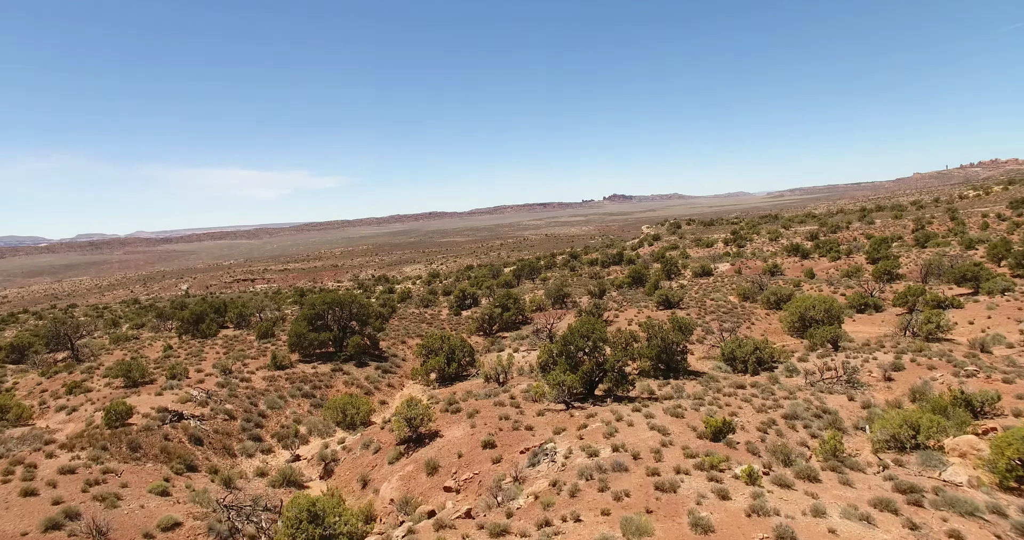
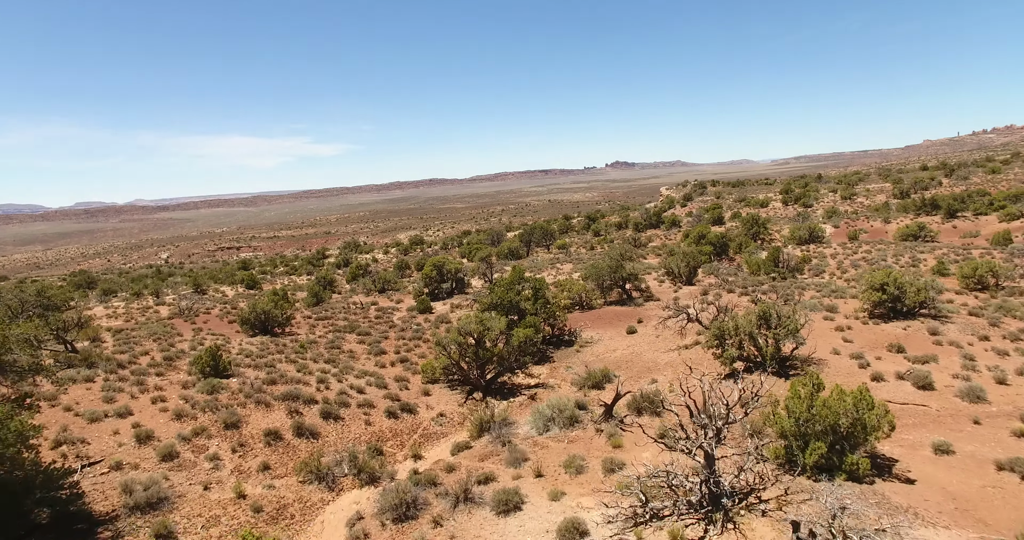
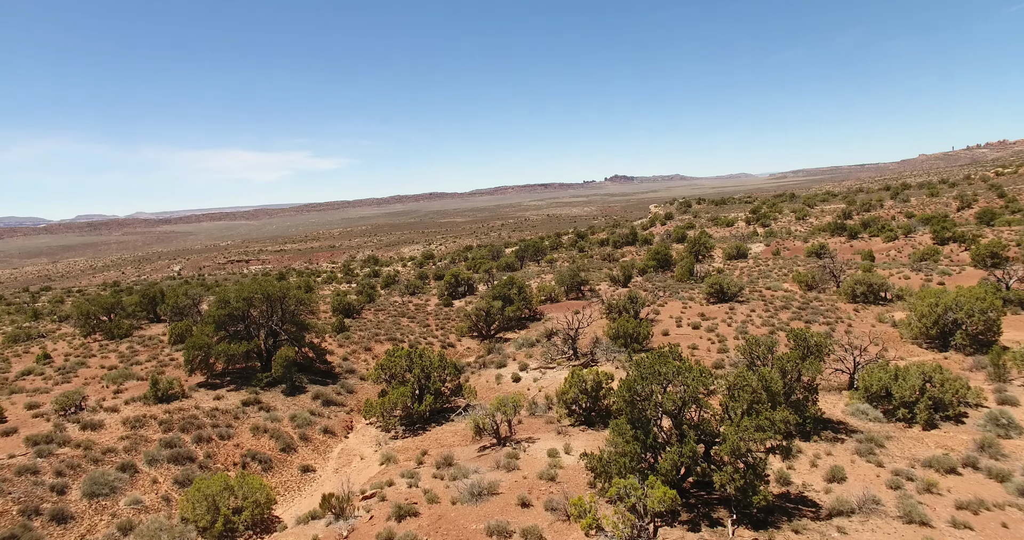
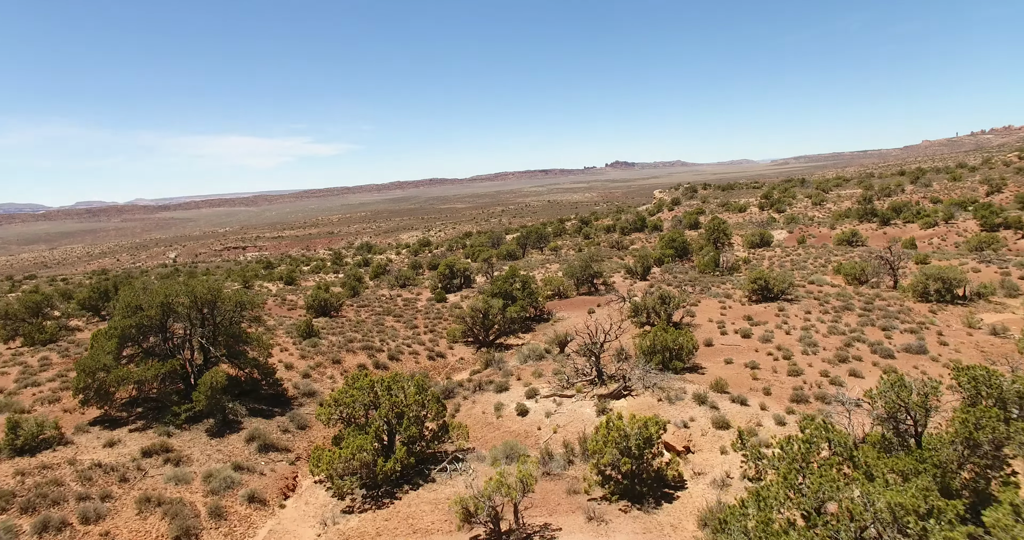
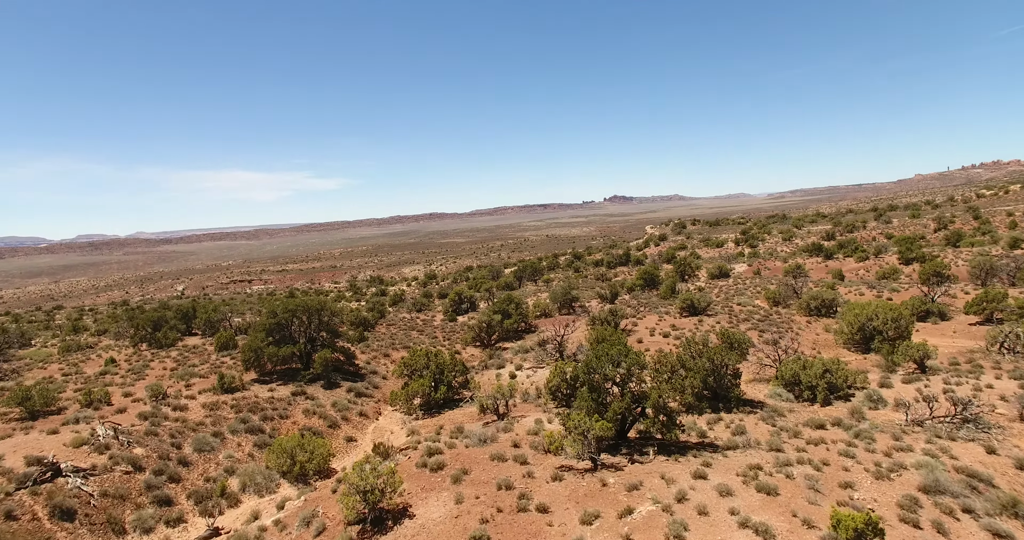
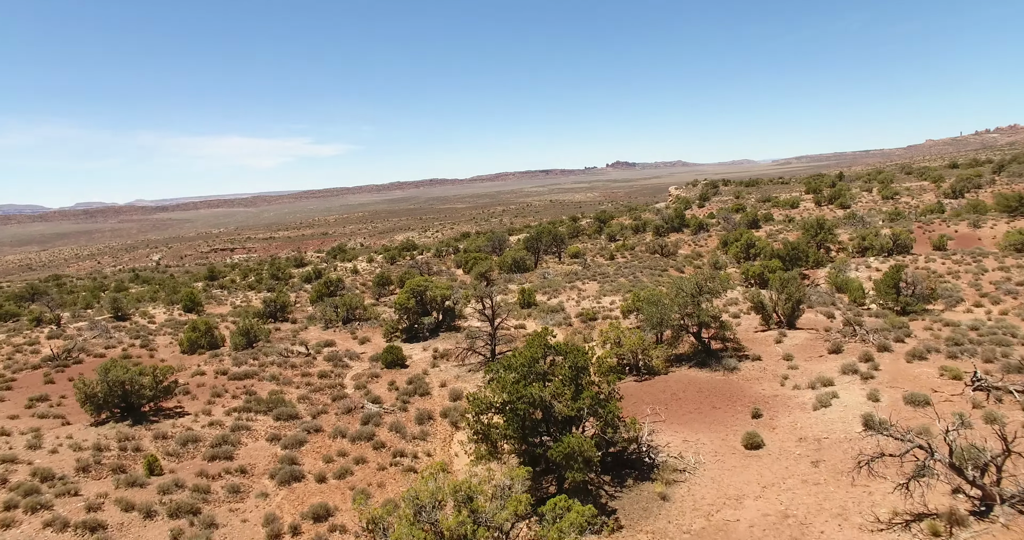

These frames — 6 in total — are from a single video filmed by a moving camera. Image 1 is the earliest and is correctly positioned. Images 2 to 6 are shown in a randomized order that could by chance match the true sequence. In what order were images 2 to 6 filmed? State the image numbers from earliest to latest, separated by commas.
5, 3, 4, 2, 6
